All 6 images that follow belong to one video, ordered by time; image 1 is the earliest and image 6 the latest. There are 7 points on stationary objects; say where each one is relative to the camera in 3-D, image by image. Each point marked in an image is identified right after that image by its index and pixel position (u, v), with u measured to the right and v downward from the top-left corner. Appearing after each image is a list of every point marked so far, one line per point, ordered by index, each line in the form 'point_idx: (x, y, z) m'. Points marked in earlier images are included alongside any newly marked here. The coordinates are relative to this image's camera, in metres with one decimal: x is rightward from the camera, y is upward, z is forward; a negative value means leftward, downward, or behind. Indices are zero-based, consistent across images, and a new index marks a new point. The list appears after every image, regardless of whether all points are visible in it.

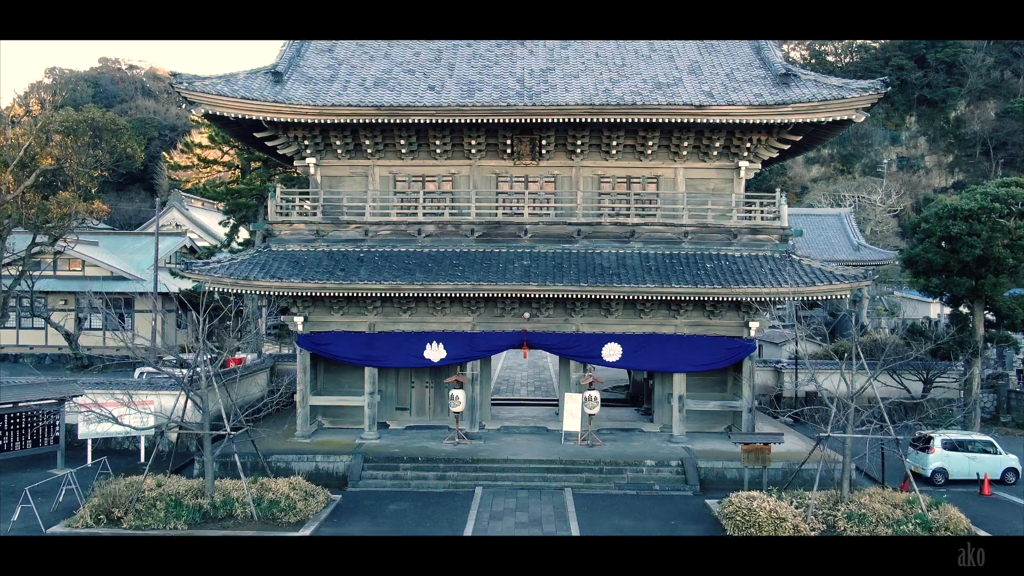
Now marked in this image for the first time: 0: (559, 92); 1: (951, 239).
0: (+0.6, +2.4, +11.8) m
1: (+6.5, +0.6, +13.9) m
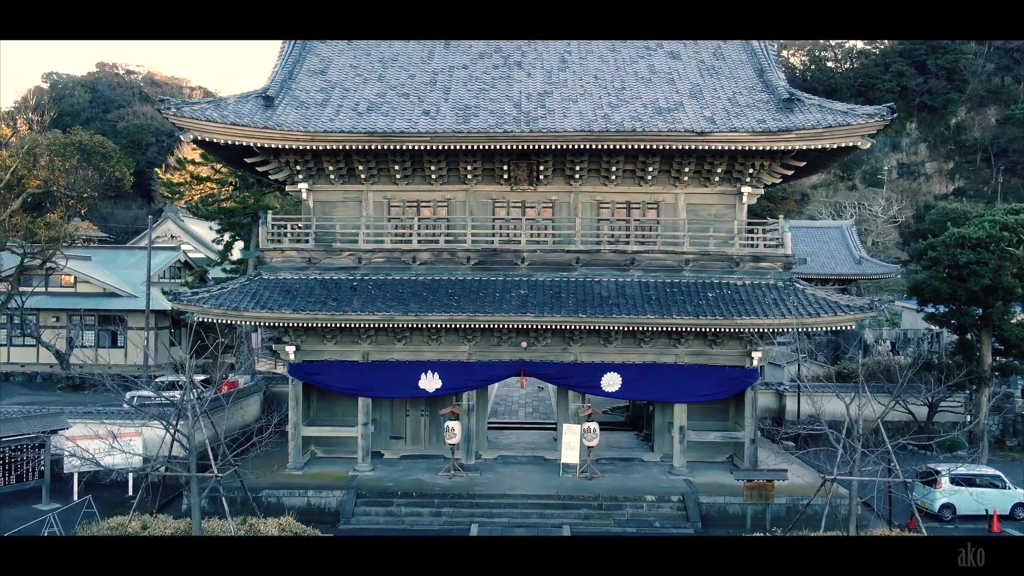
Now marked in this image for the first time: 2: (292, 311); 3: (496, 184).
0: (+0.6, +2.1, +11.5) m
1: (+6.4, +0.3, +13.6) m
2: (-2.6, -0.3, +11.3) m
3: (-0.2, +1.4, +12.5) m
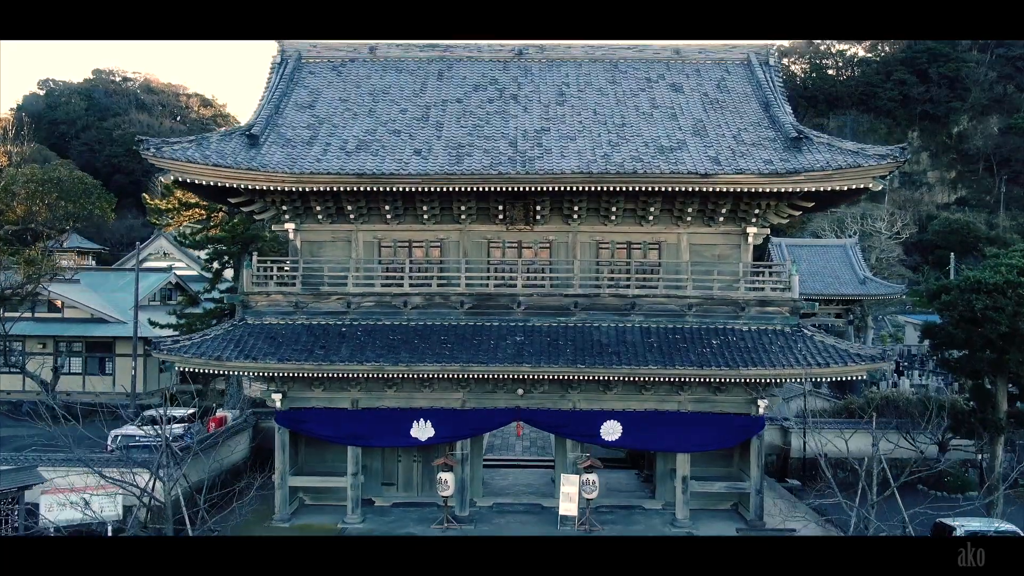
0: (+0.5, +1.5, +11.0) m
1: (+6.4, -0.3, +13.1) m
2: (-2.6, -0.8, +10.8) m
3: (-0.3, +0.8, +12.0) m
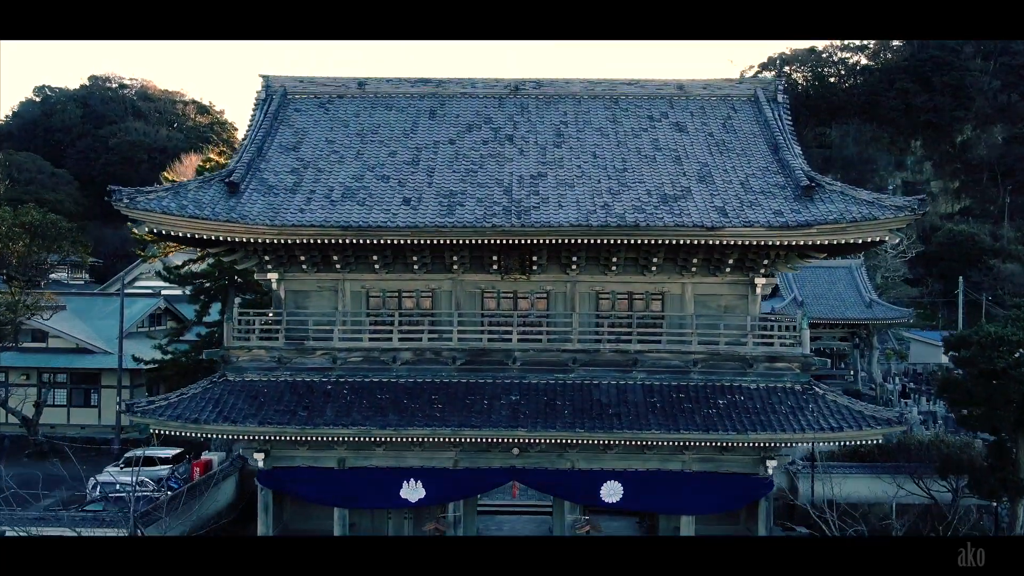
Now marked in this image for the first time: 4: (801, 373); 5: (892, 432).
0: (+0.4, +0.9, +10.4) m
1: (+6.3, -0.9, +12.5) m
2: (-2.7, -1.5, +10.1) m
3: (-0.3, +0.2, +11.4) m
4: (+3.3, -1.0, +11.0) m
5: (+4.0, -1.5, +10.0) m
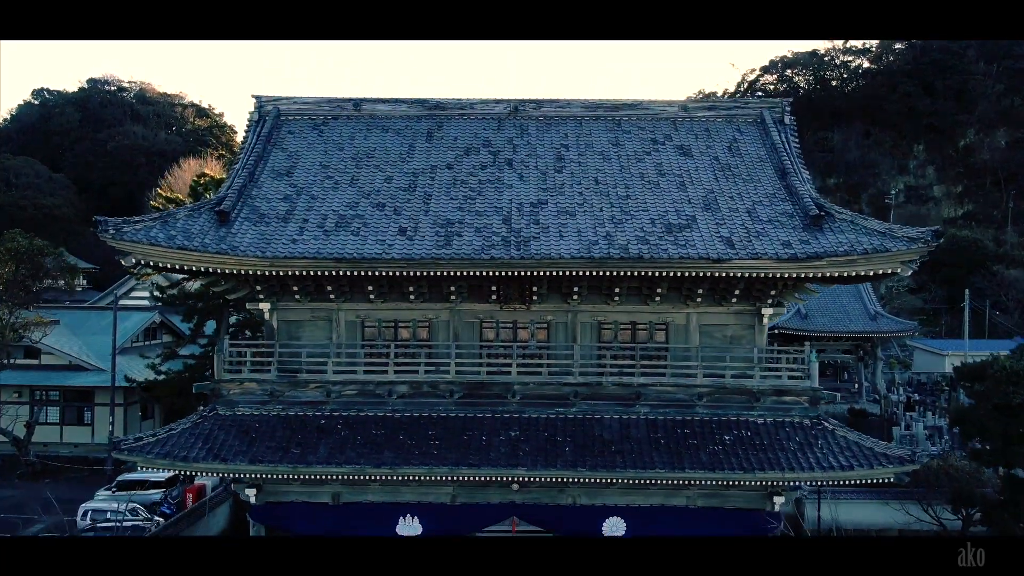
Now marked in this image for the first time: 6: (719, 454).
0: (+0.4, +0.5, +10.1) m
1: (+6.3, -1.3, +12.1) m
2: (-2.7, -1.8, +9.8) m
3: (-0.3, -0.2, +11.1) m
4: (+3.3, -1.3, +10.6) m
5: (+4.0, -1.9, +9.7) m
6: (+2.2, -1.7, +10.0) m
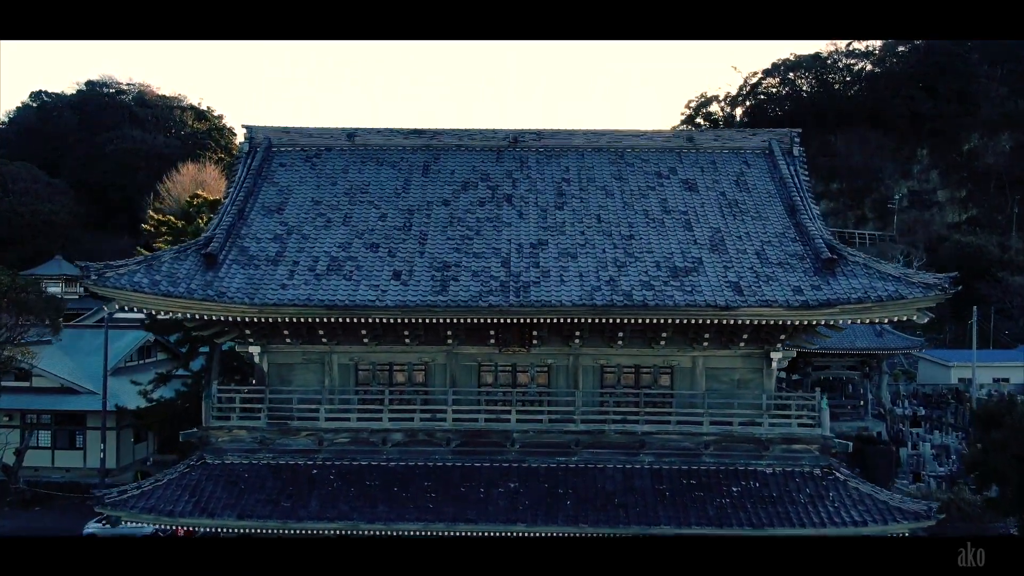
0: (+0.4, +0.1, +9.7) m
1: (+6.3, -1.7, +11.7) m
2: (-2.7, -2.3, +9.4) m
3: (-0.3, -0.6, +10.7) m
4: (+3.3, -1.8, +10.2) m
5: (+4.0, -2.4, +9.3) m
6: (+2.2, -2.2, +9.6) m
